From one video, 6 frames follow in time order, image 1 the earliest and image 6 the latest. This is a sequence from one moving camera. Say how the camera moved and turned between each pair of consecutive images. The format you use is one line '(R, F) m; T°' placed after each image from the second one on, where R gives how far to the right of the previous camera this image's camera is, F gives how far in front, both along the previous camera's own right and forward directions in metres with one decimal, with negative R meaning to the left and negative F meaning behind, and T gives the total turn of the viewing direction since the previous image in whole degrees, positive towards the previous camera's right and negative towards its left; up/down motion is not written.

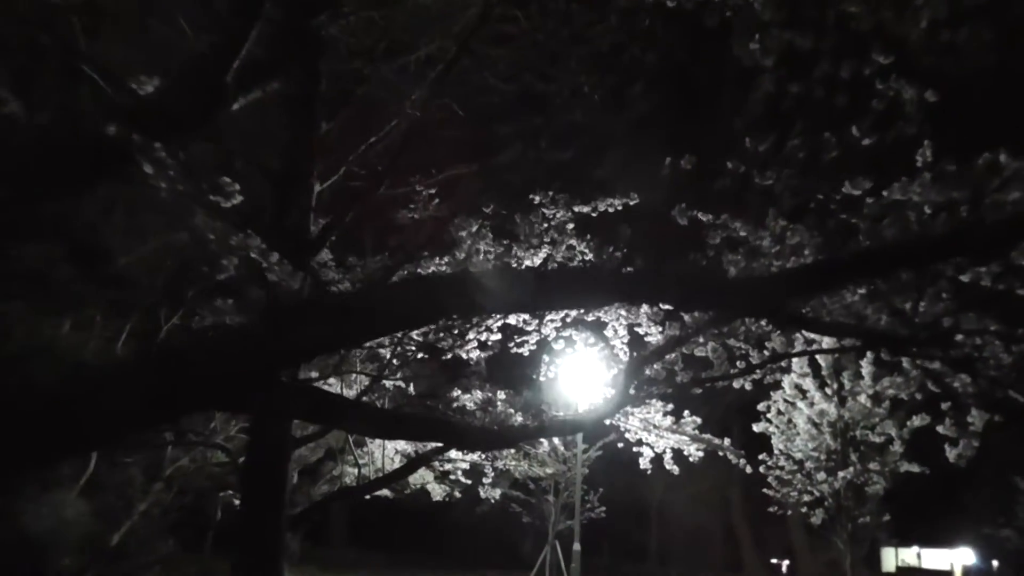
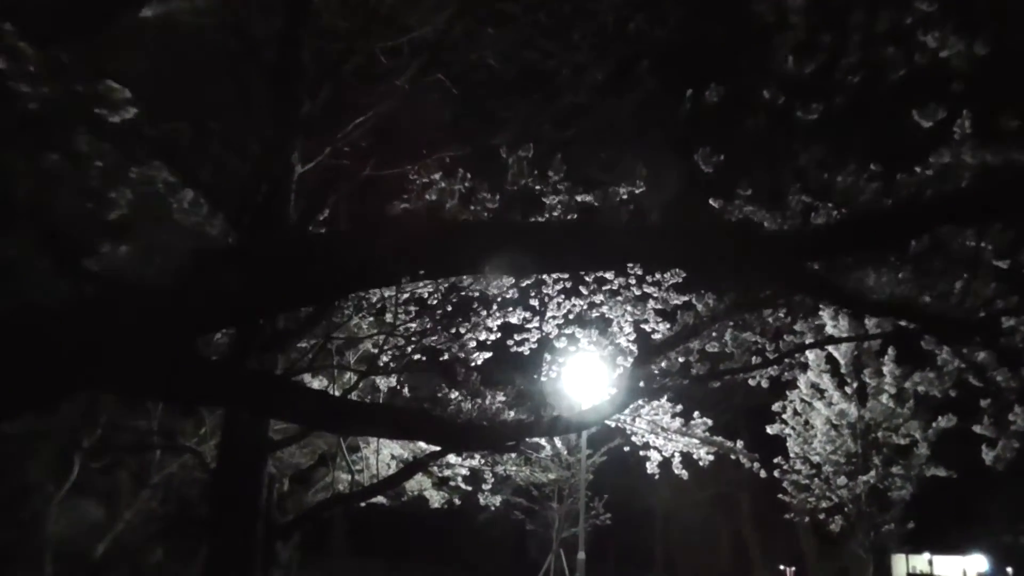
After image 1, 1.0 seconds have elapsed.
(+0.1, +0.6) m; 0°
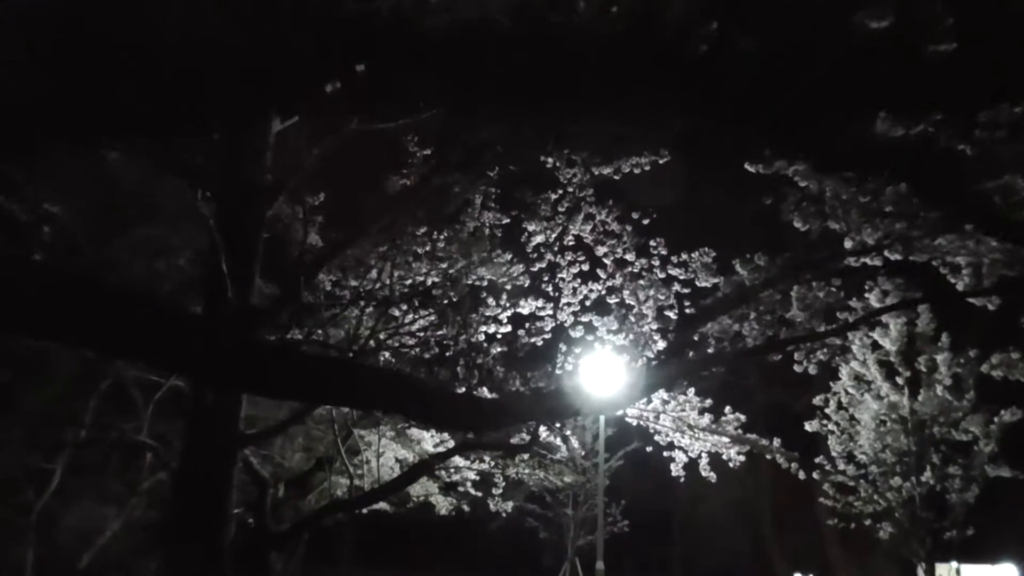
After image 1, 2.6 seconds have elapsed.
(0.0, +1.0) m; -1°
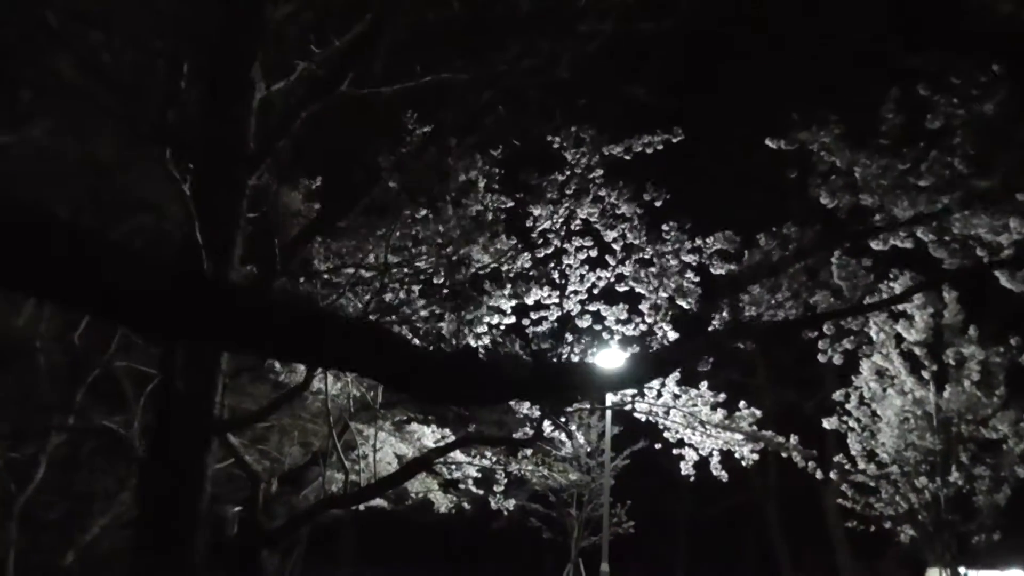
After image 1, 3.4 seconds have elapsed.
(0.0, +0.5) m; 0°
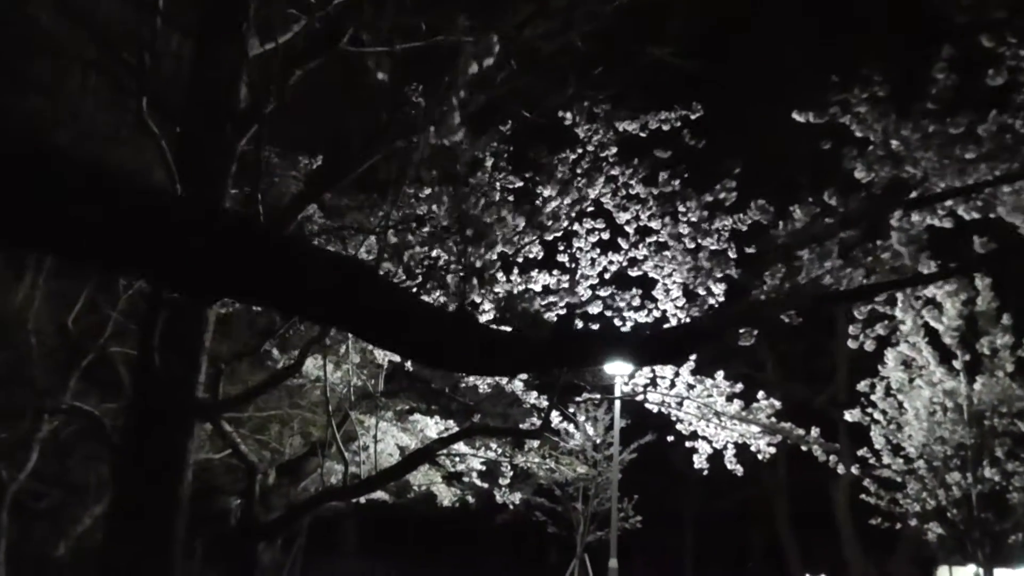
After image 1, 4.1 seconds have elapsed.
(0.0, +0.5) m; 0°
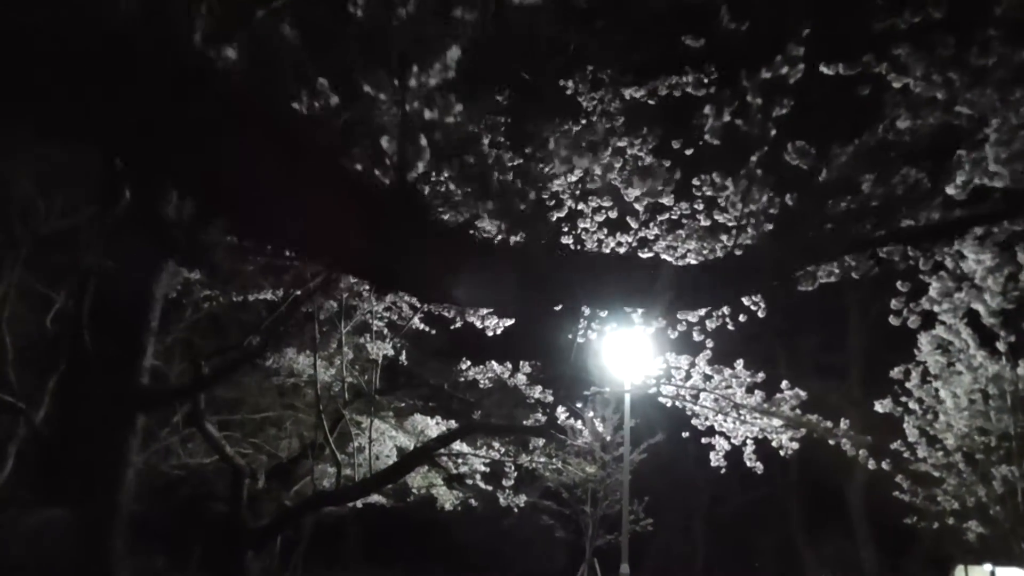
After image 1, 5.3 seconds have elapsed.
(0.0, +0.7) m; 0°
